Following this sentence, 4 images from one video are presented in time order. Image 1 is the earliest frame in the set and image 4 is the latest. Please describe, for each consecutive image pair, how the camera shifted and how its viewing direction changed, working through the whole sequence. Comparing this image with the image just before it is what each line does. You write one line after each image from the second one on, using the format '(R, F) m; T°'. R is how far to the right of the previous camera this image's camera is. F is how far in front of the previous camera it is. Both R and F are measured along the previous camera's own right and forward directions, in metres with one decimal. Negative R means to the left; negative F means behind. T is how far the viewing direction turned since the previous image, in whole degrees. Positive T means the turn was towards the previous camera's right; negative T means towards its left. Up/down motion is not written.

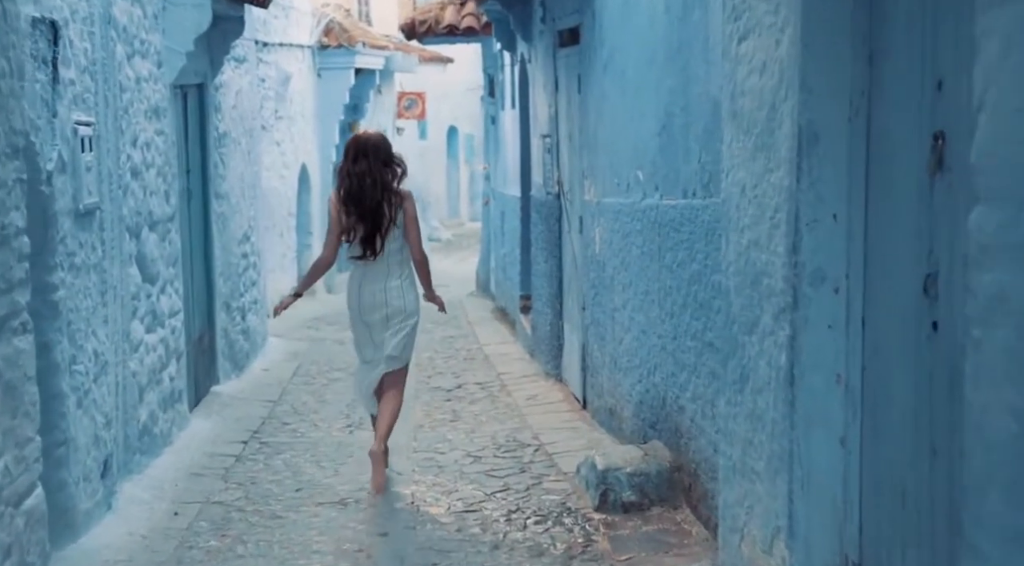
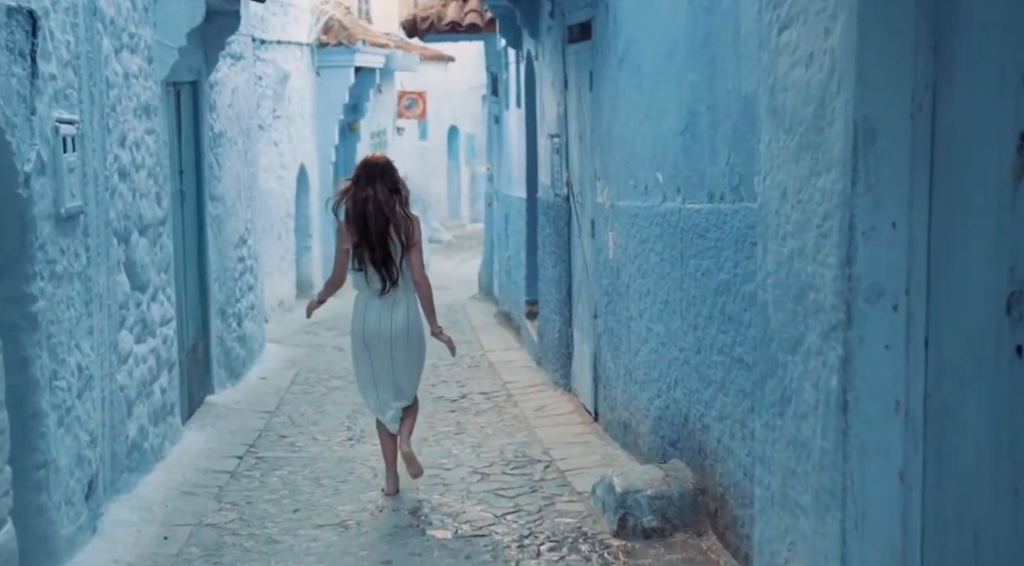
(-0.1, +0.4) m; 0°
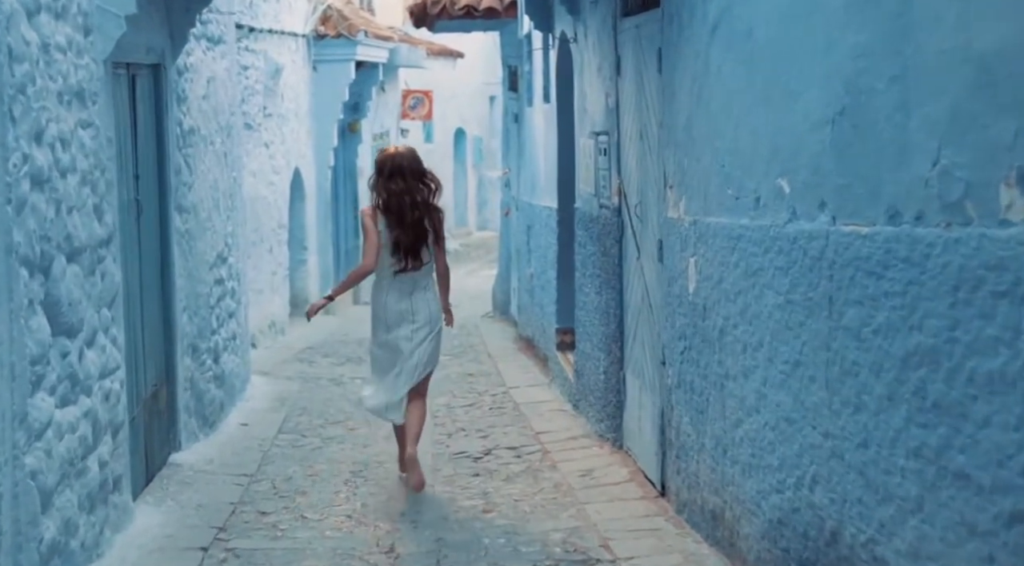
(-0.2, +1.8) m; 0°
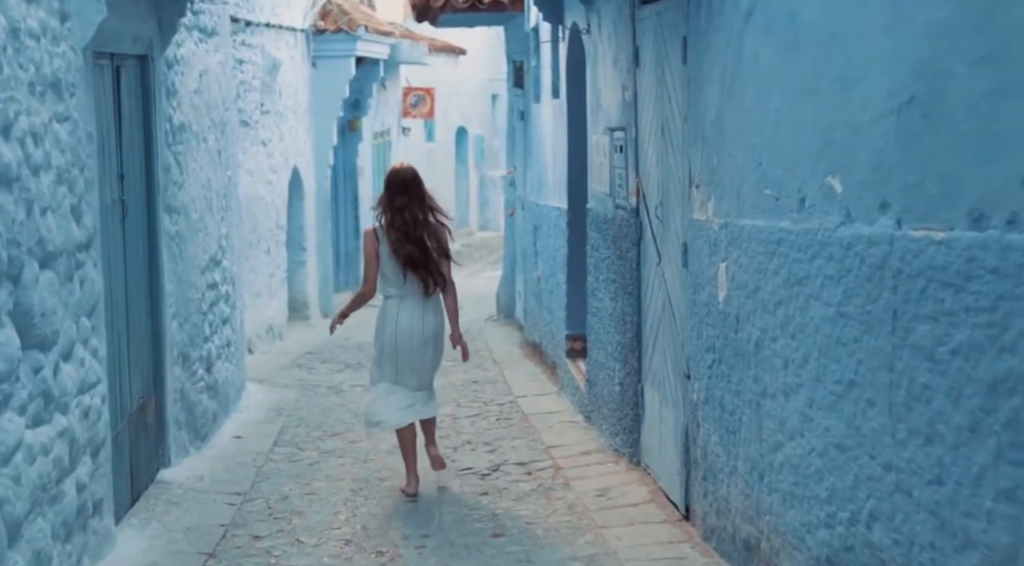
(-0.1, +0.5) m; 0°
